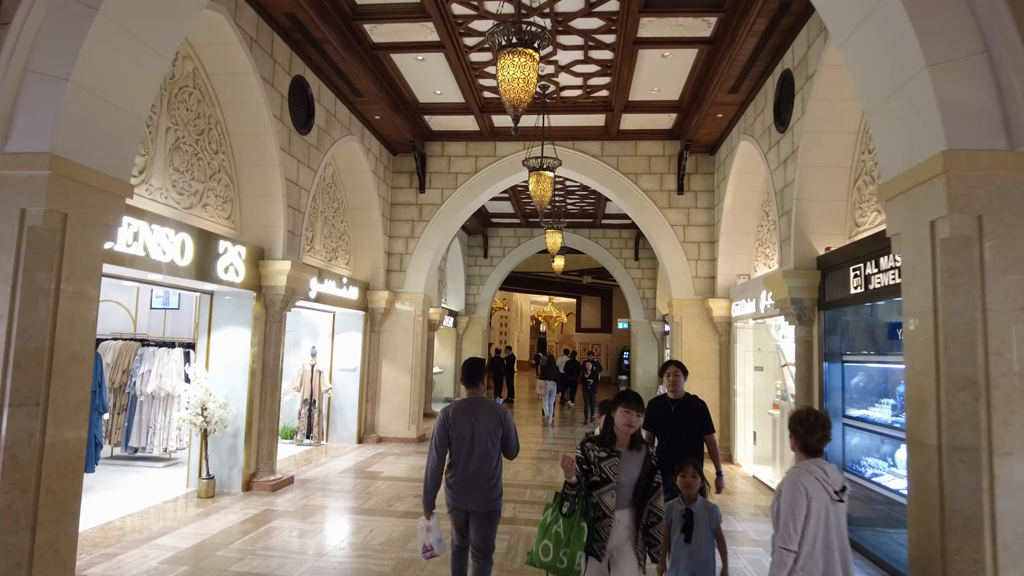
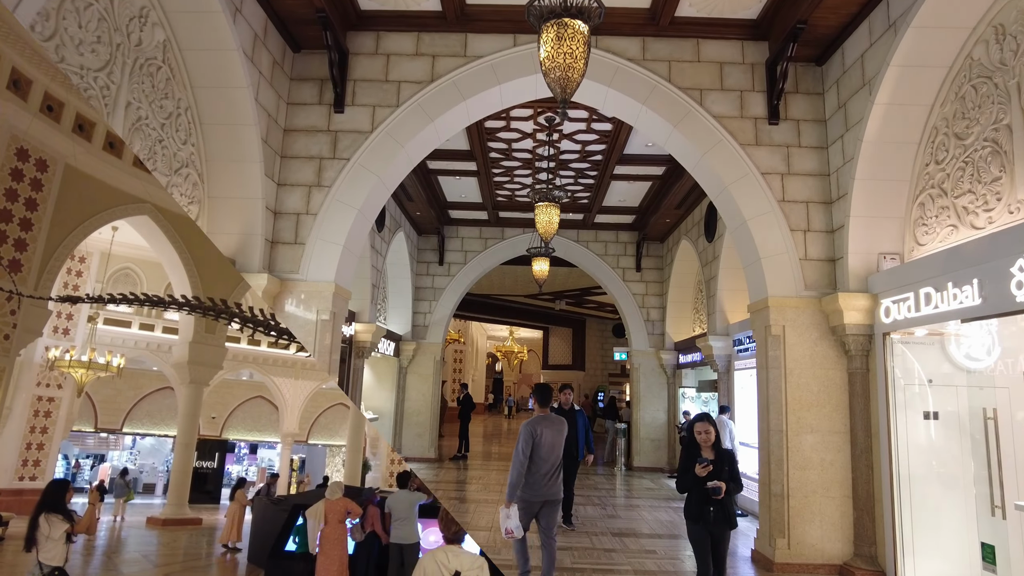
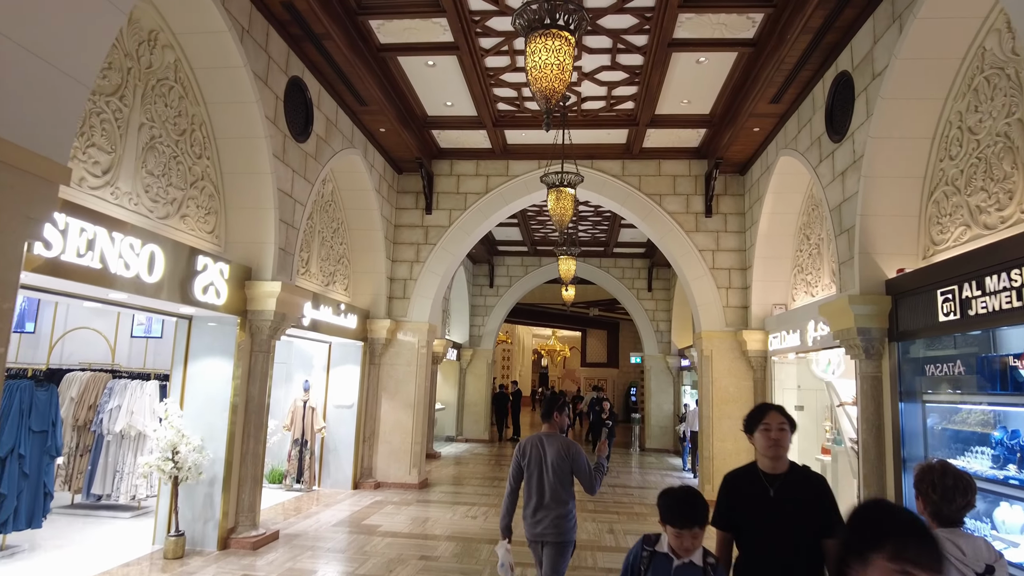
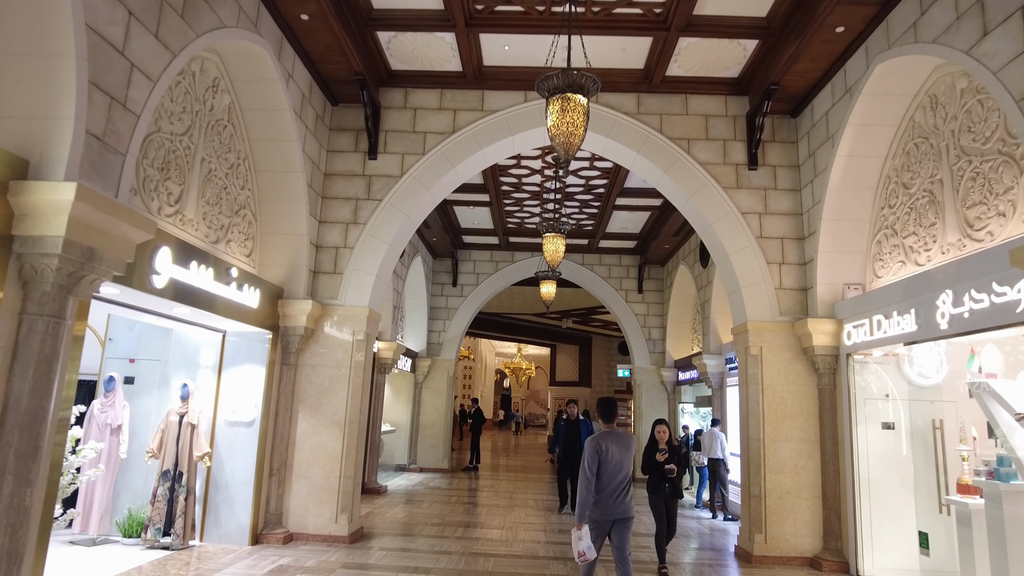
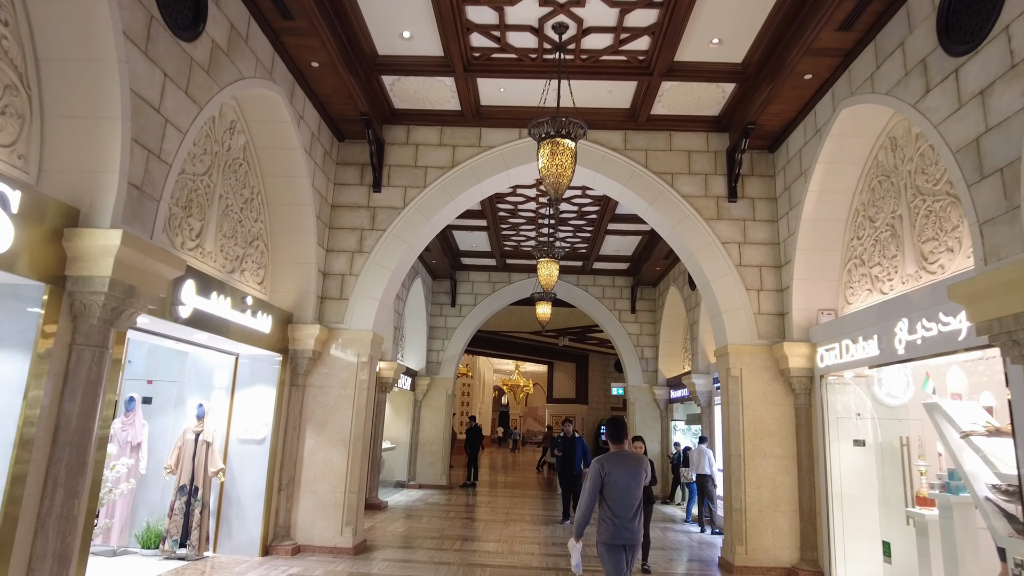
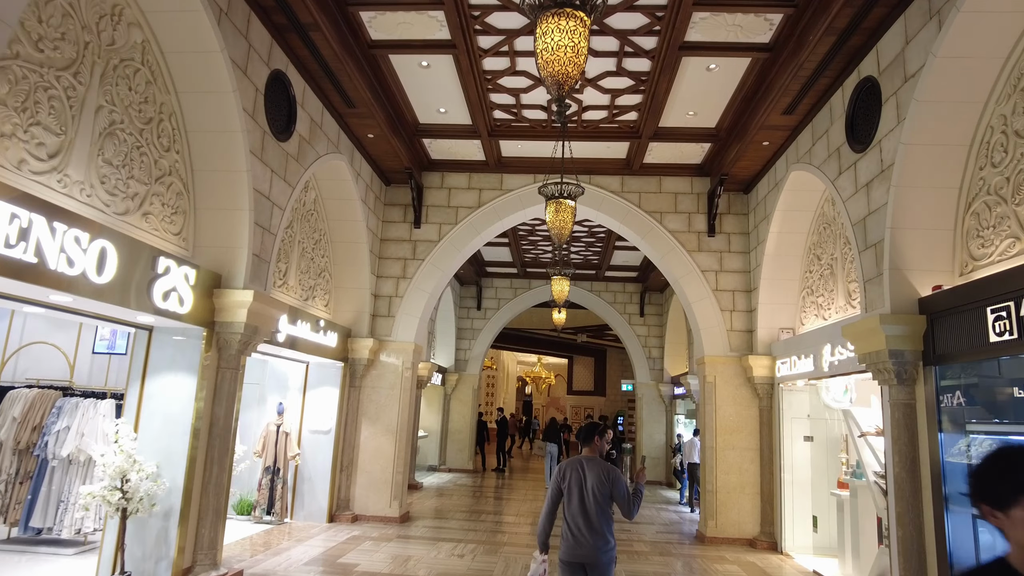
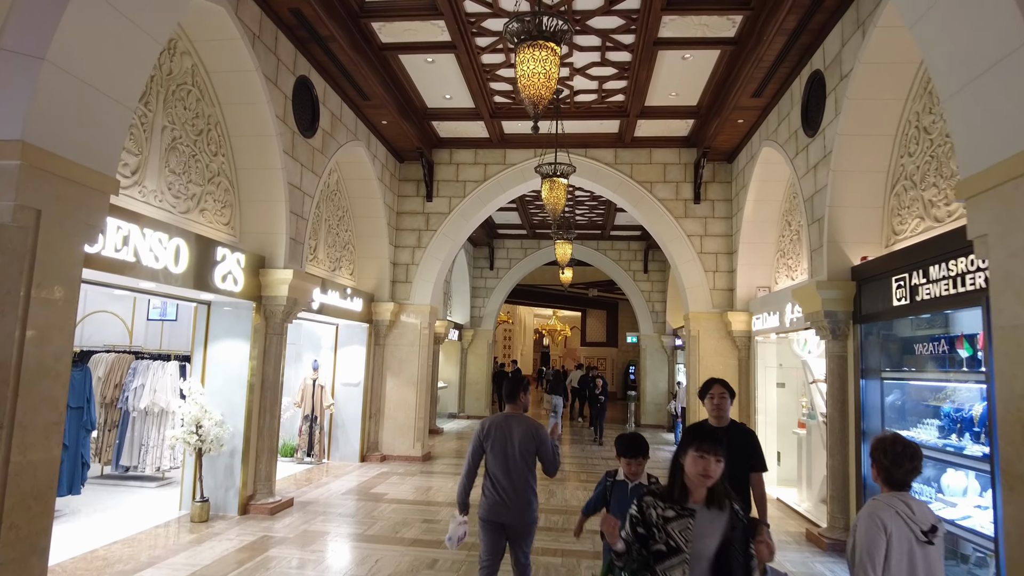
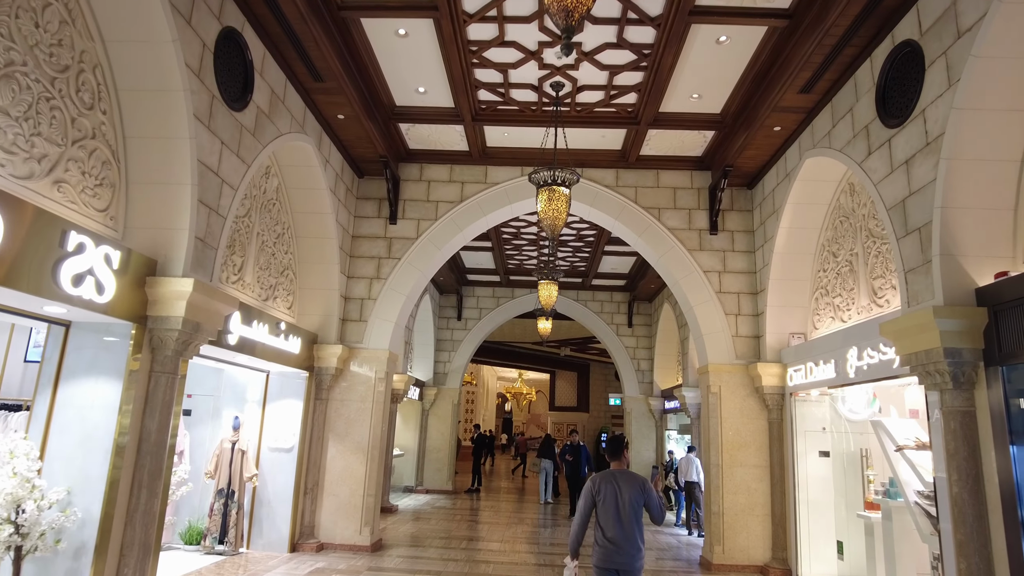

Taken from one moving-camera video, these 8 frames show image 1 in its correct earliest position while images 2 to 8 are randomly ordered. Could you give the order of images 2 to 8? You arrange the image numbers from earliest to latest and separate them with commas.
7, 3, 6, 8, 5, 4, 2
